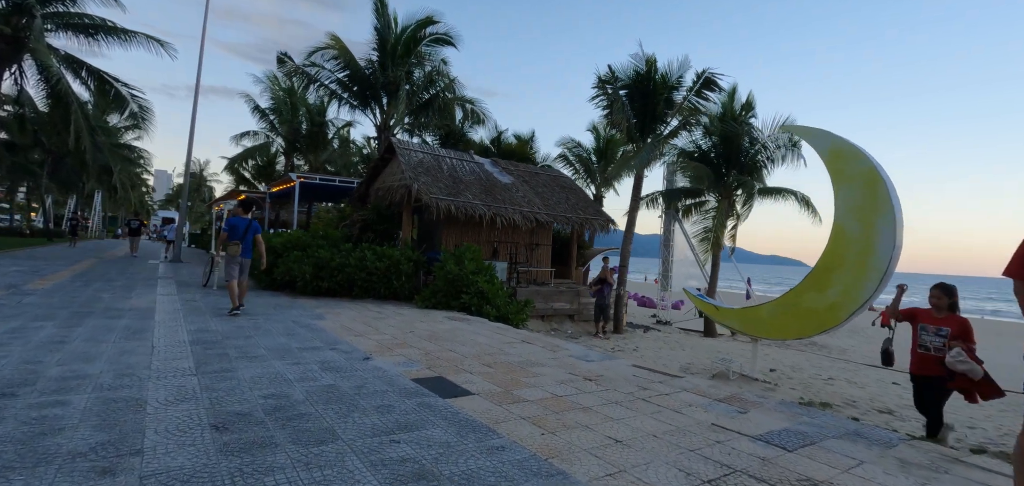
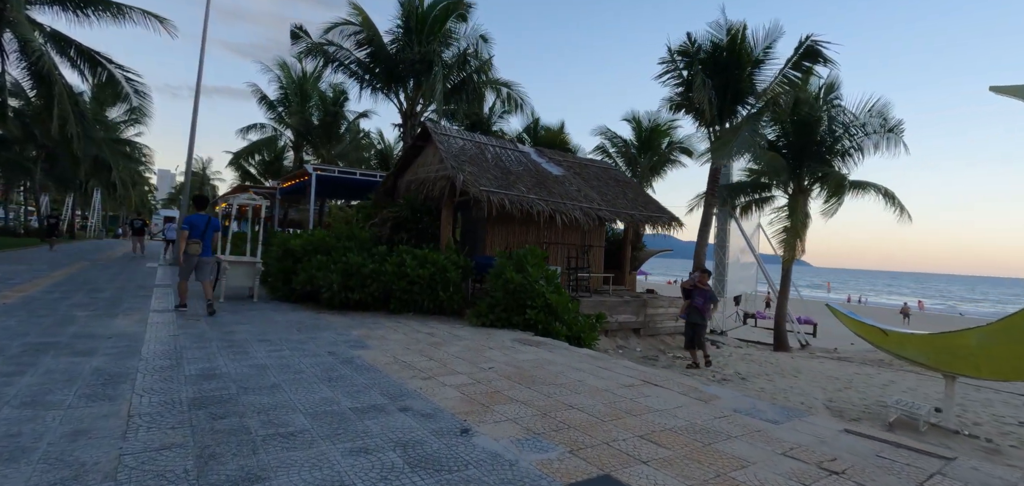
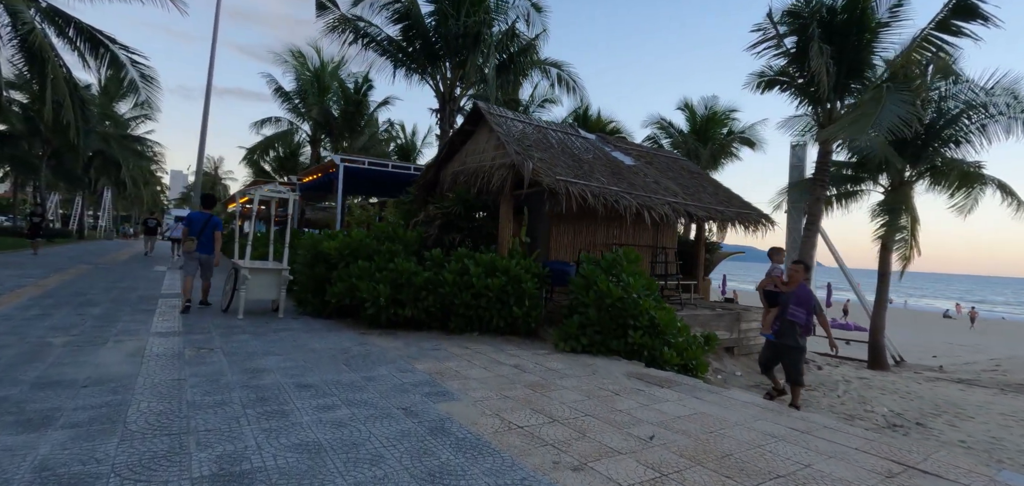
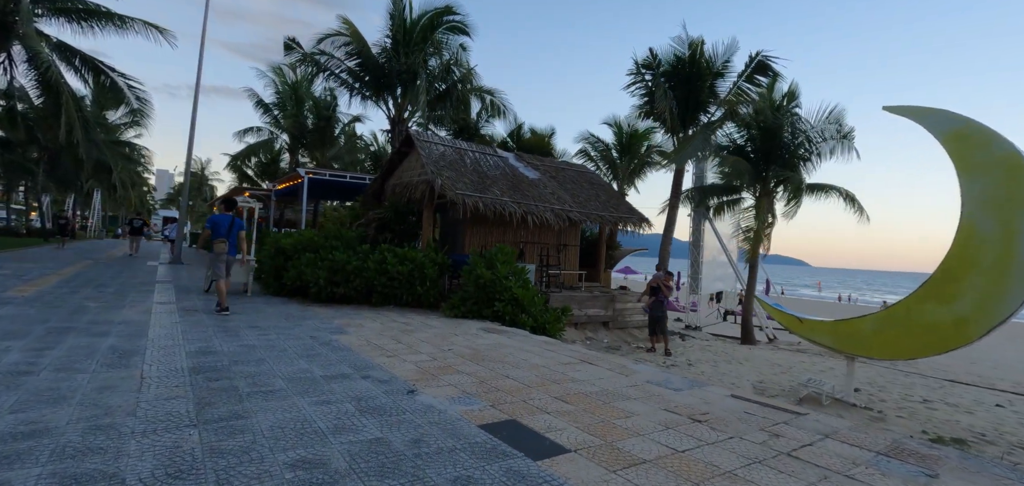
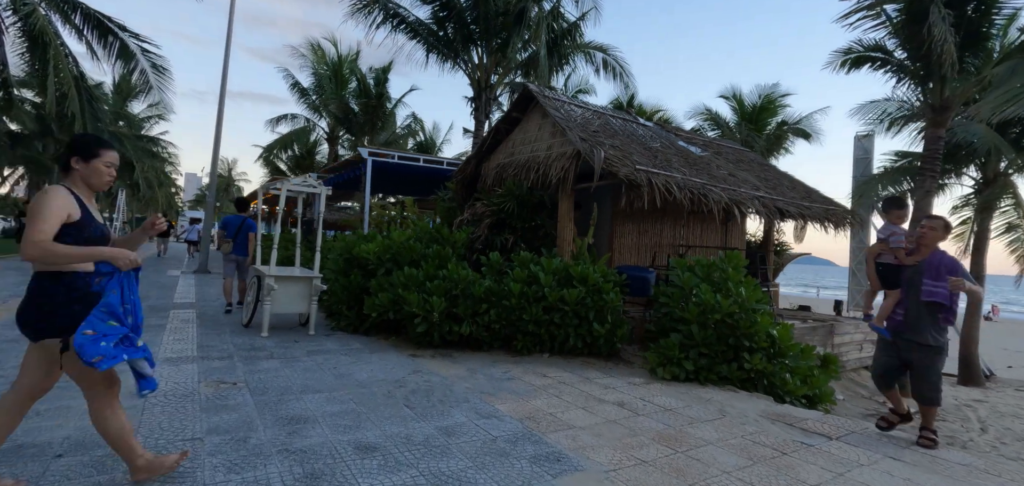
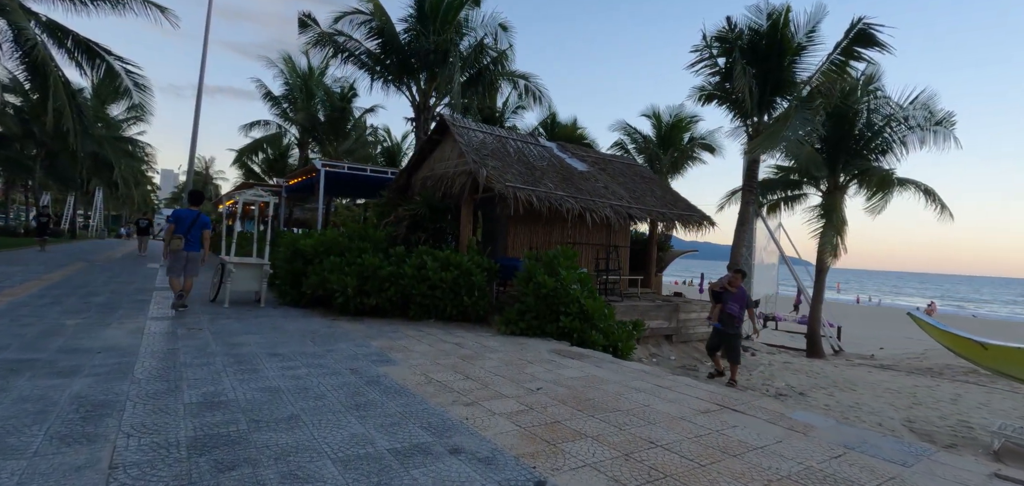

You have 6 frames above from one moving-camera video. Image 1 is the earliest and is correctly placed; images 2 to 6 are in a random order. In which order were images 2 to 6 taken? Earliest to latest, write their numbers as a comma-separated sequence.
4, 2, 6, 3, 5
